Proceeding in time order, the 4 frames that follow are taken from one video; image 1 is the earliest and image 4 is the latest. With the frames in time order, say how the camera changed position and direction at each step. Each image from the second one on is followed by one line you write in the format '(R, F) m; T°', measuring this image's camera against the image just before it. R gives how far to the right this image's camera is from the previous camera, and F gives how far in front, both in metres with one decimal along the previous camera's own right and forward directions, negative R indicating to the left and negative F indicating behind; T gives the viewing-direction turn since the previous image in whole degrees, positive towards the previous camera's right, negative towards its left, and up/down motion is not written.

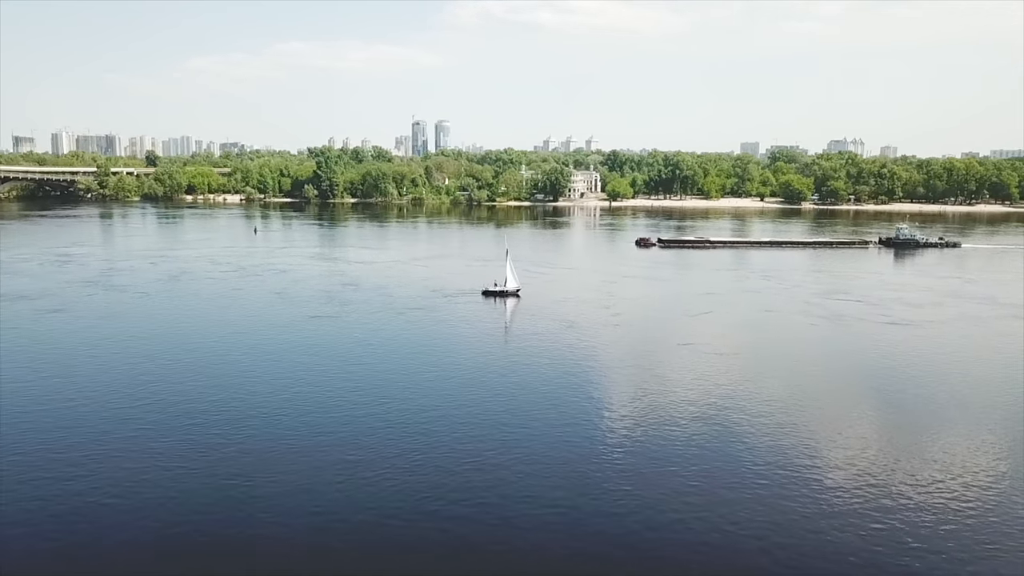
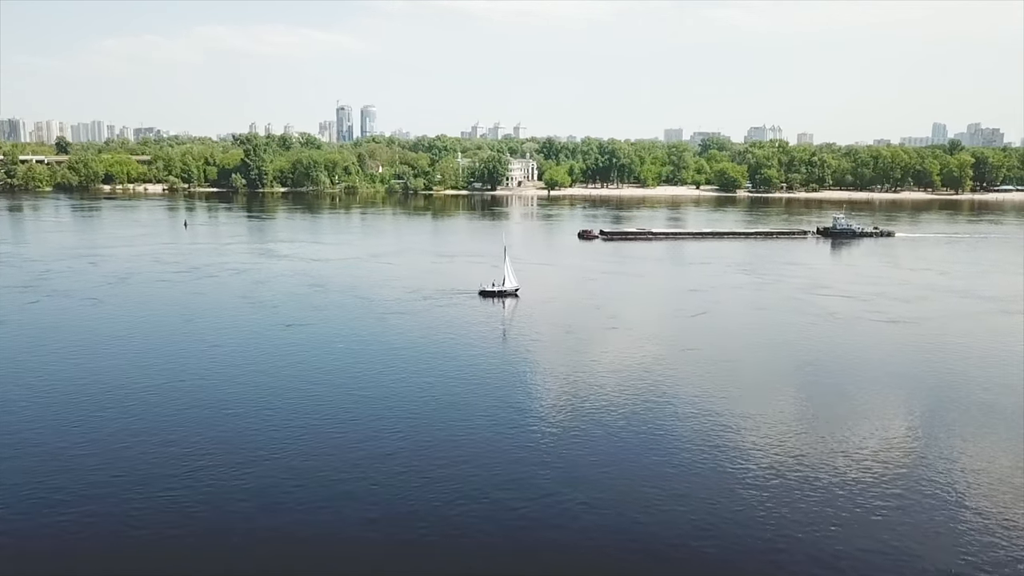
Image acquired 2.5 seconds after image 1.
(-1.9, +1.3) m; +6°
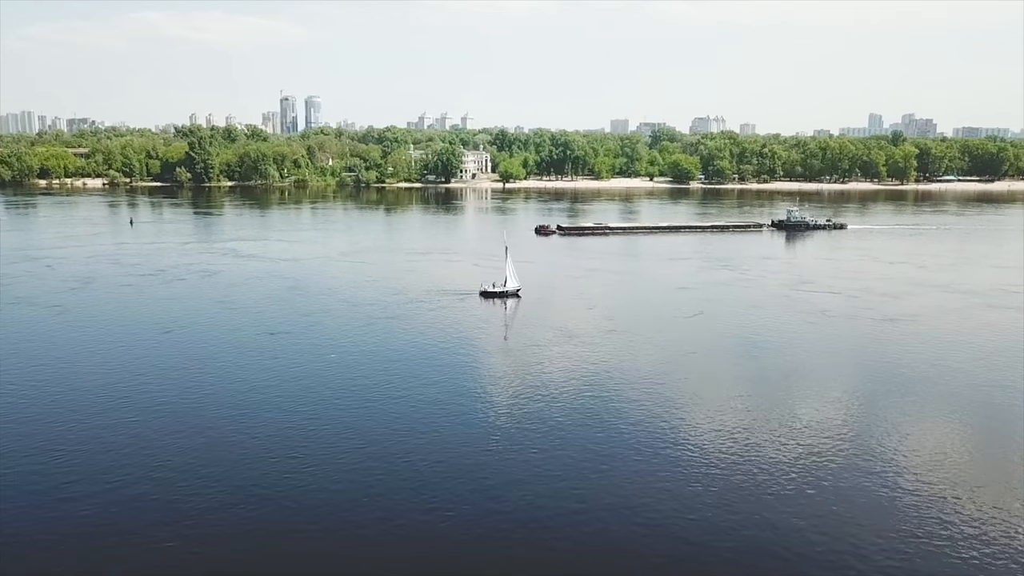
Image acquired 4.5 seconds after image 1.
(-1.4, +0.8) m; +4°
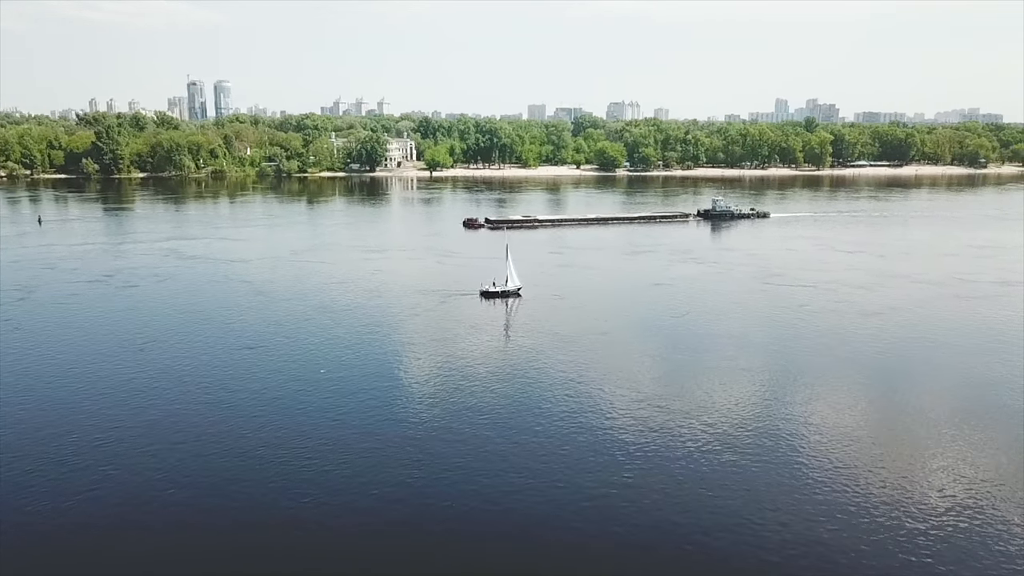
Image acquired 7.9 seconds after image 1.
(-2.0, +0.9) m; +6°
